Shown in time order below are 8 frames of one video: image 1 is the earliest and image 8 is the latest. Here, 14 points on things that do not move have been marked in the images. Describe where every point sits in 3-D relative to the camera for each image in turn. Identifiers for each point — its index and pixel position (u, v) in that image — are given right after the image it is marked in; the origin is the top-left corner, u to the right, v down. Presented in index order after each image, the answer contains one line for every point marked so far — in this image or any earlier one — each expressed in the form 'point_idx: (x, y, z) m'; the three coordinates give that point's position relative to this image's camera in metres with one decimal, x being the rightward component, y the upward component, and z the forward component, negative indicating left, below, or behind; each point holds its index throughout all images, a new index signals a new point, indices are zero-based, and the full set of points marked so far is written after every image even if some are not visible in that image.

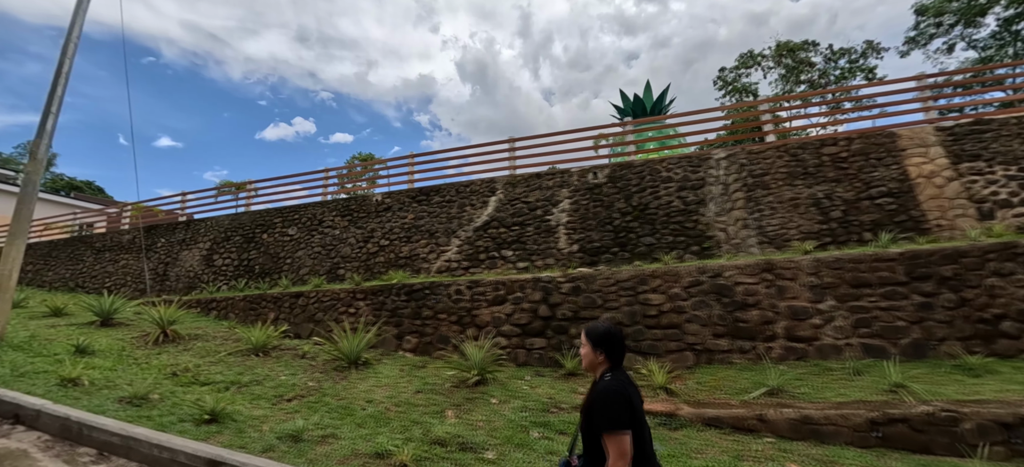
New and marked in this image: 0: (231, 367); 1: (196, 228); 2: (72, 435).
0: (-2.6, -1.3, +3.5) m
1: (-5.8, +0.1, +6.8) m
2: (-2.5, -1.2, +2.1) m
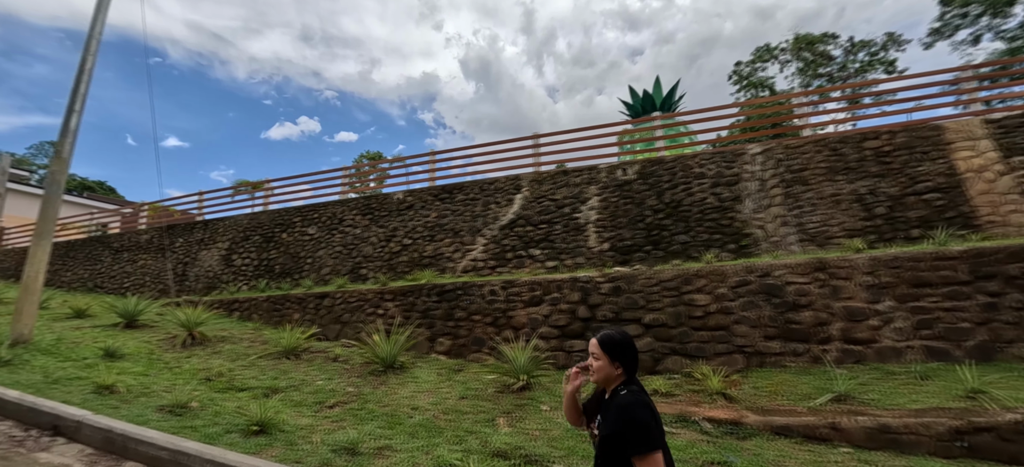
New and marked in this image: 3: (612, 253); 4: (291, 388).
0: (-2.2, -1.2, +3.4) m
1: (-5.3, +0.1, +6.7) m
2: (-2.1, -1.2, +2.0) m
3: (+1.4, -0.3, +5.1) m
4: (-1.8, -1.3, +3.0) m
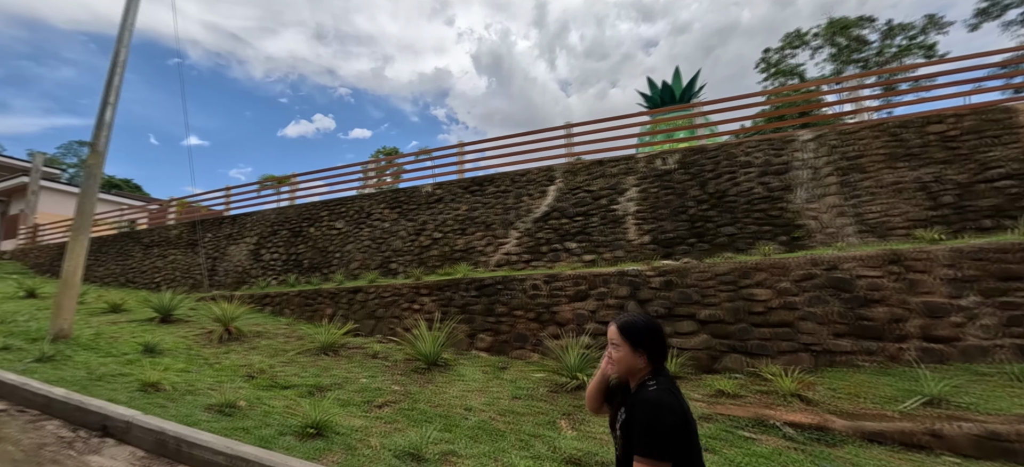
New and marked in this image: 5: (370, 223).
0: (-1.8, -1.2, +3.2) m
1: (-4.8, +0.2, +6.6) m
2: (-1.7, -1.1, +1.9) m
3: (+1.8, -0.2, +4.9) m
4: (-1.4, -1.2, +2.9) m
5: (-2.3, +0.2, +6.0) m
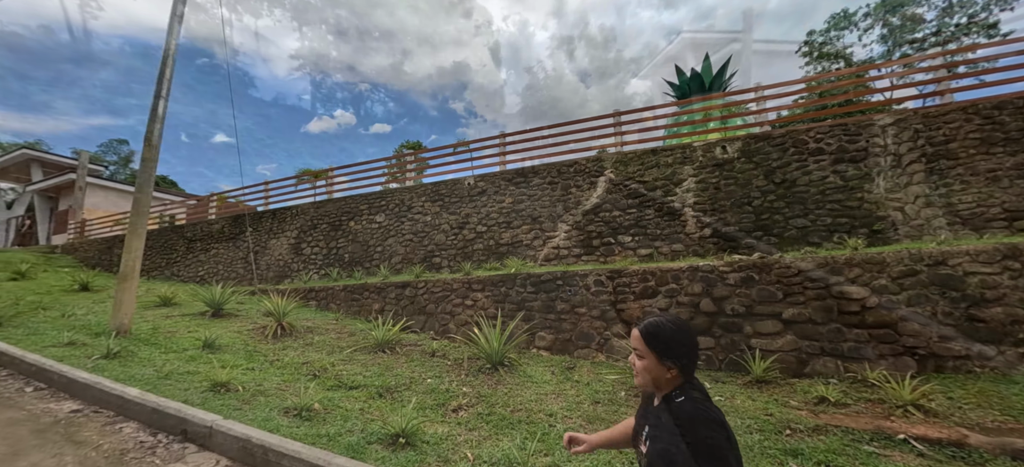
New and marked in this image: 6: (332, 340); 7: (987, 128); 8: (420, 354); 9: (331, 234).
0: (-1.2, -1.1, +3.1) m
1: (-4.1, +0.3, +6.6) m
2: (-1.2, -1.1, +1.7) m
3: (+2.5, -0.1, +4.6) m
4: (-0.8, -1.1, +2.8) m
5: (-1.6, +0.3, +5.9) m
6: (-1.8, -1.1, +3.7) m
7: (+5.4, +1.2, +4.2) m
8: (-0.9, -1.1, +3.5) m
9: (-3.0, 0.0, +6.2) m
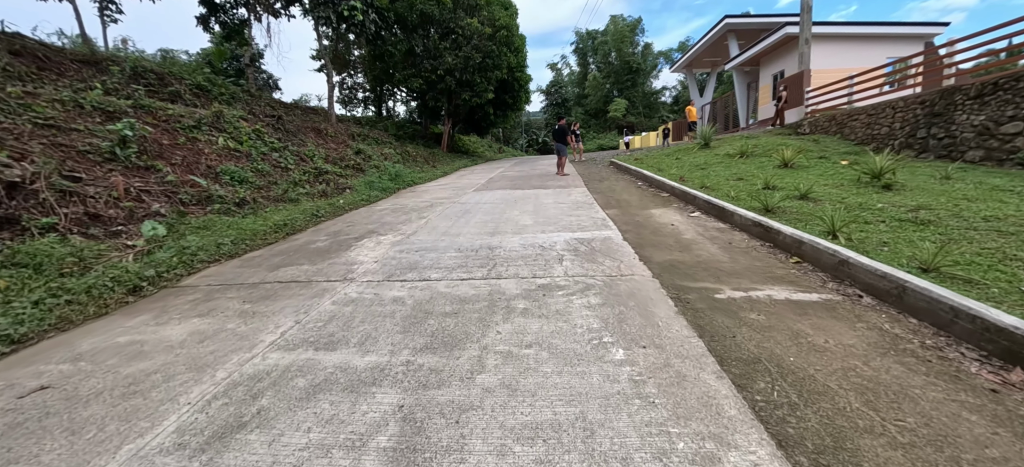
0: (-0.5, -1.2, +2.0) m
1: (-3.2, +0.2, +5.7) m
2: (-0.5, -1.2, +0.7) m
3: (+3.3, -0.1, +3.3) m
4: (-0.1, -1.3, +1.7) m
5: (-0.7, +0.2, +4.8) m
6: (-1.0, -1.2, +2.7) m
7: (+6.2, +1.2, +2.8) m
8: (-0.1, -1.2, +2.4) m
9: (-2.1, -0.1, +5.2) m
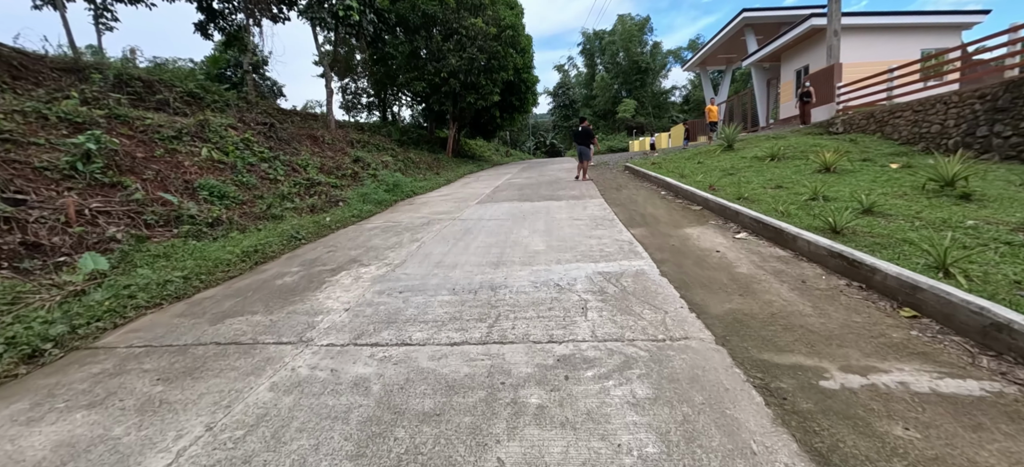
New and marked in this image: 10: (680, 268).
0: (-0.5, -1.6, +1.1) m
1: (-3.1, -0.2, +4.8) m
2: (-0.5, -1.5, -0.3) m
3: (+3.3, -0.5, +2.2) m
4: (-0.1, -1.6, +0.7) m
5: (-0.7, -0.2, +3.8) m
6: (-1.0, -1.5, +1.7) m
7: (+6.2, +0.9, +1.7) m
8: (-0.1, -1.6, +1.4) m
9: (-2.0, -0.5, +4.2) m
10: (+1.8, -0.4, +3.9) m
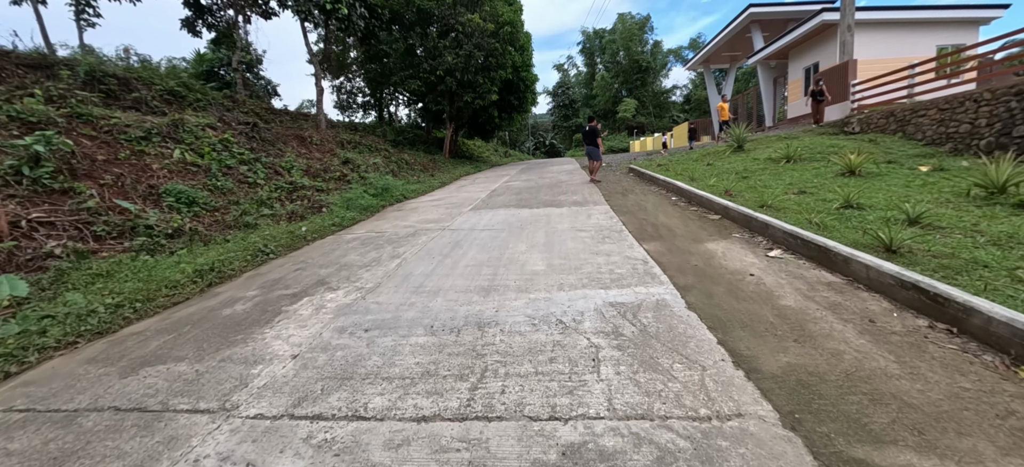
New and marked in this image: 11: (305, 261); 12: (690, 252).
0: (-0.5, -1.8, +0.3) m
1: (-3.2, -0.4, +4.0) m
2: (-0.6, -1.7, -1.0) m
3: (+3.3, -0.7, +1.5) m
4: (-0.1, -1.8, 0.0) m
5: (-0.7, -0.4, +3.1) m
6: (-1.1, -1.7, +1.0) m
7: (+6.1, +0.7, +1.0) m
8: (-0.1, -1.8, +0.7) m
9: (-2.1, -0.7, +3.5) m
10: (+1.7, -0.6, +3.2) m
11: (-2.9, -0.4, +5.1) m
12: (+2.1, -0.2, +4.3) m
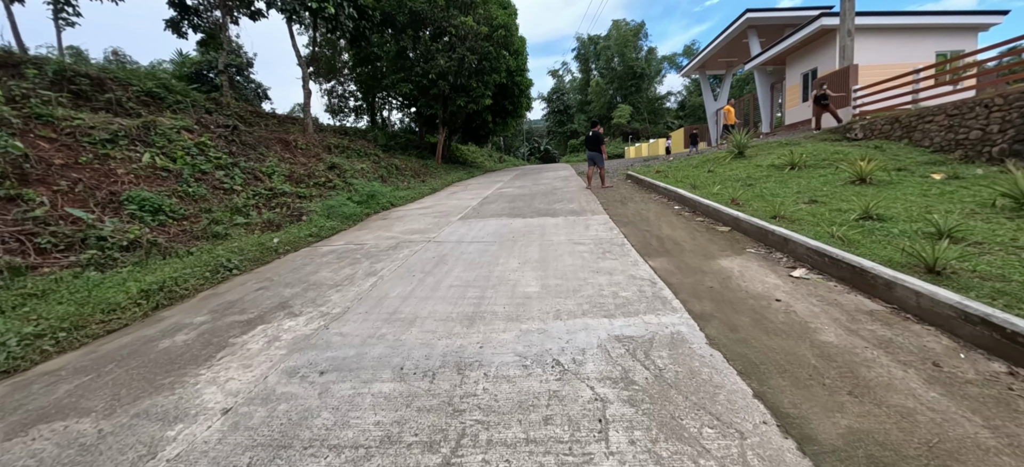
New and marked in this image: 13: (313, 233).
0: (-0.6, -1.9, -0.2) m
1: (-3.2, -0.6, +3.5) m
2: (-0.6, -1.8, -1.6) m
3: (+3.2, -0.8, +1.0) m
4: (-0.2, -1.9, -0.6) m
5: (-0.8, -0.6, +2.6) m
6: (-1.1, -1.9, +0.4) m
7: (+6.1, +0.6, +0.6) m
8: (-0.2, -1.9, +0.1) m
9: (-2.2, -0.9, +3.0) m
10: (+1.6, -0.7, +2.7) m
11: (-3.0, -0.6, +4.6) m
12: (+2.0, -0.4, +3.8) m
13: (-3.6, 0.0, +6.7) m
